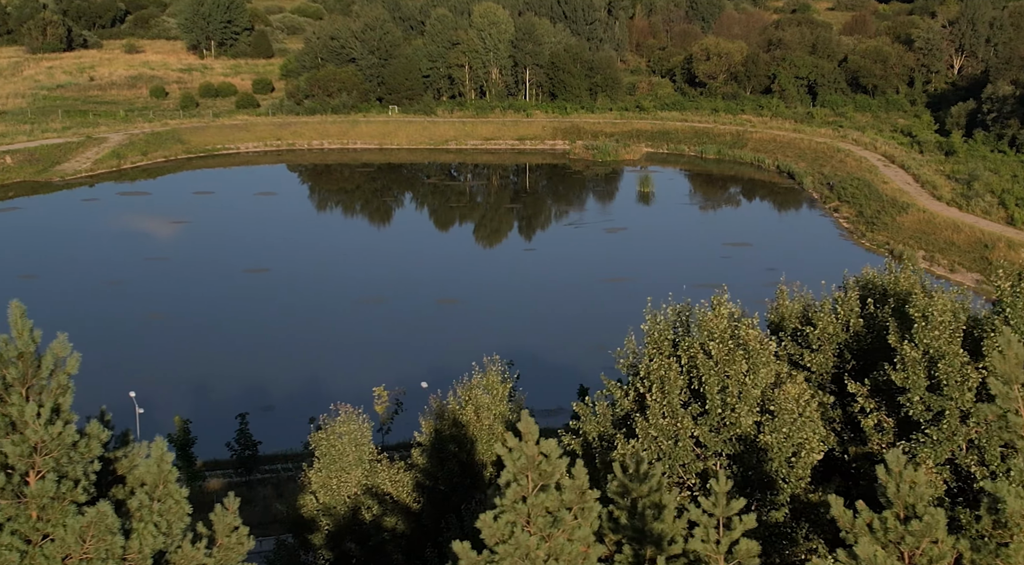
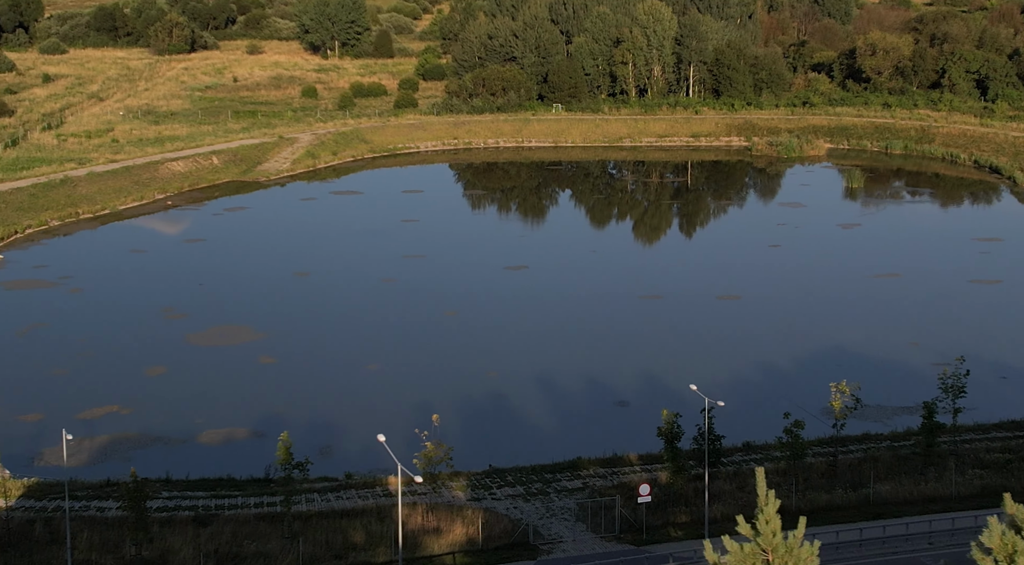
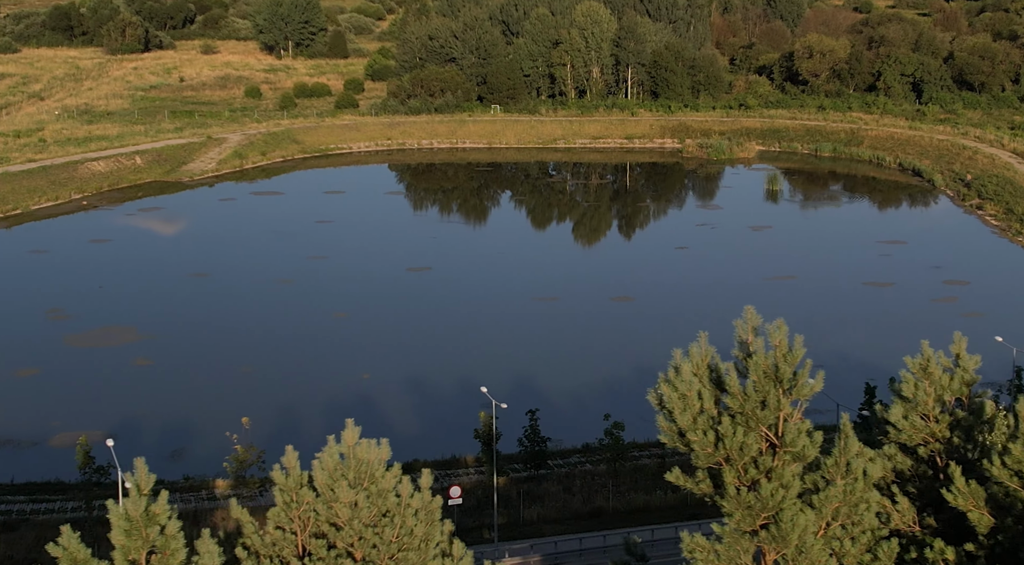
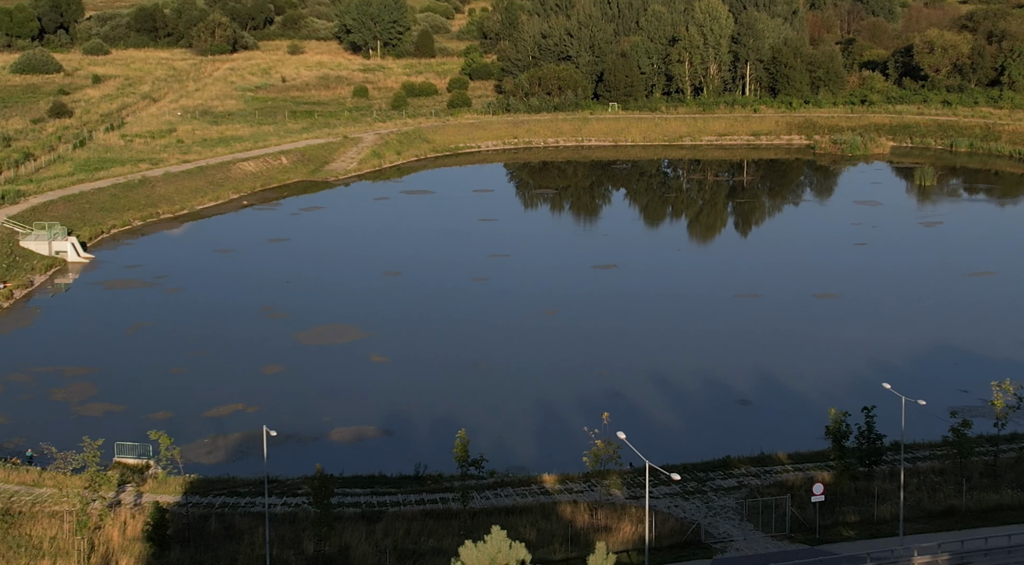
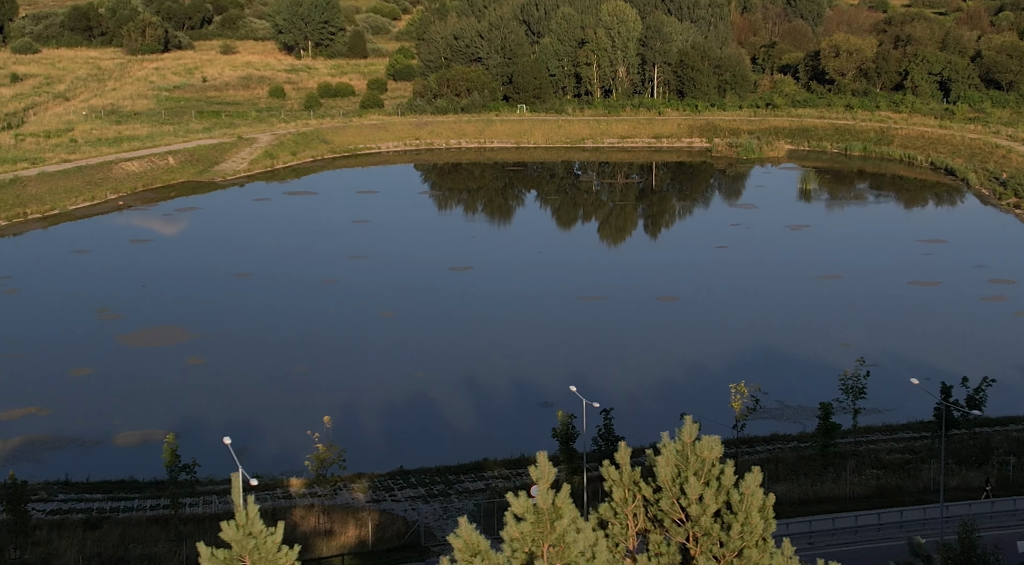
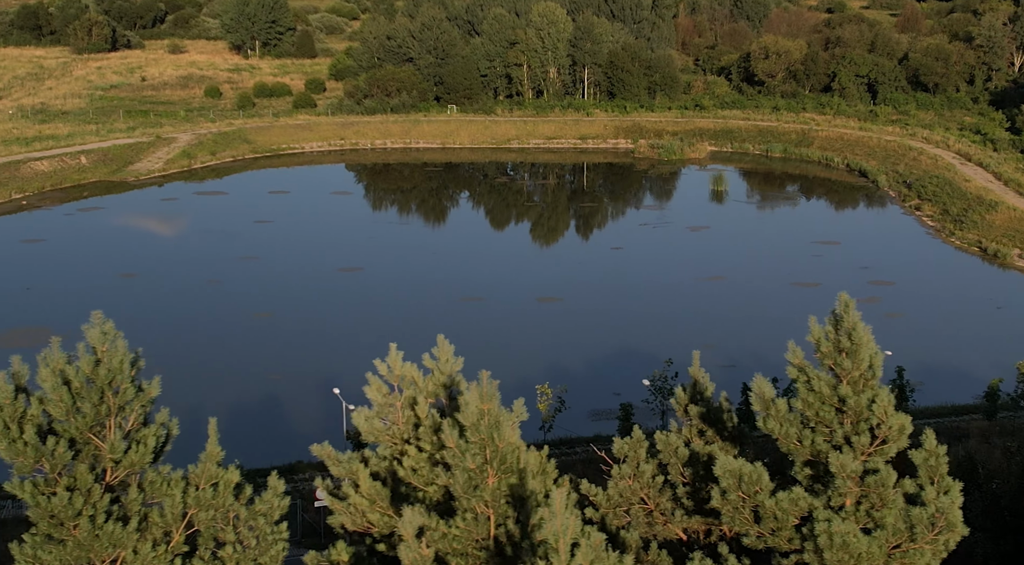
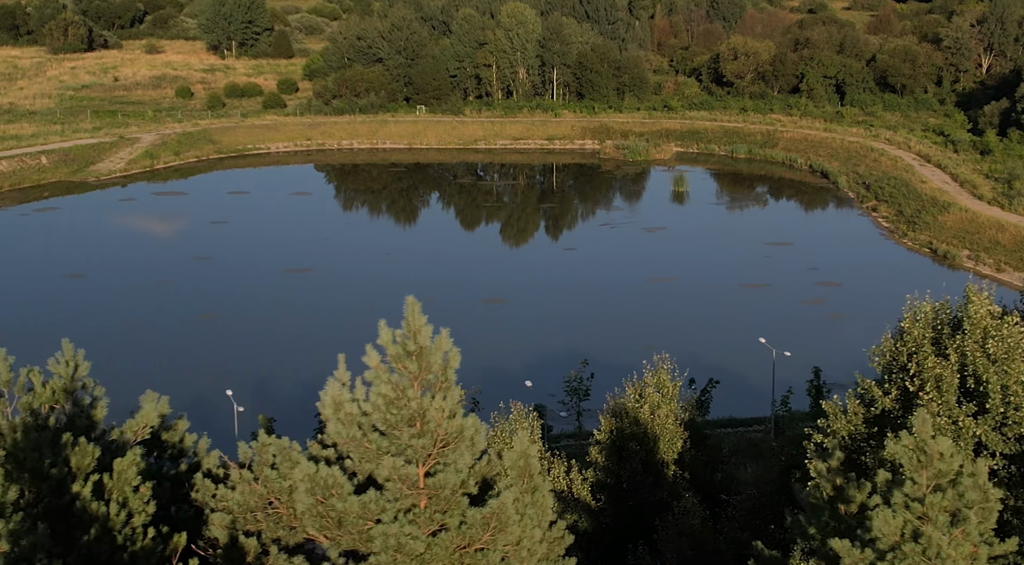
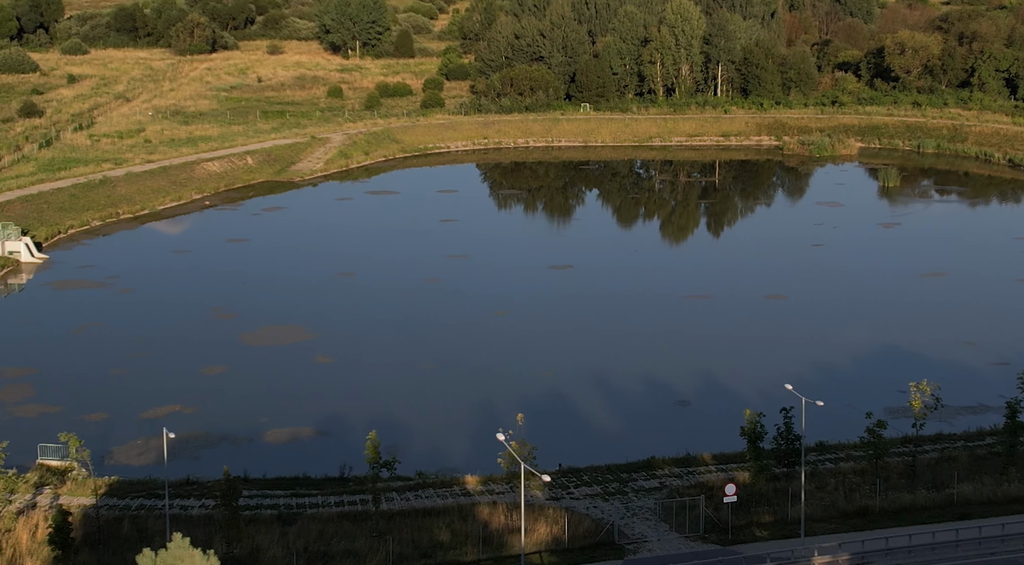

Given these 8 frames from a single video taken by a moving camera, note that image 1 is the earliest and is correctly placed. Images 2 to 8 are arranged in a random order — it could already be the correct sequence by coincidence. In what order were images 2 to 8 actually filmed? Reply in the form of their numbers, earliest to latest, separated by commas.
7, 6, 3, 5, 2, 8, 4
